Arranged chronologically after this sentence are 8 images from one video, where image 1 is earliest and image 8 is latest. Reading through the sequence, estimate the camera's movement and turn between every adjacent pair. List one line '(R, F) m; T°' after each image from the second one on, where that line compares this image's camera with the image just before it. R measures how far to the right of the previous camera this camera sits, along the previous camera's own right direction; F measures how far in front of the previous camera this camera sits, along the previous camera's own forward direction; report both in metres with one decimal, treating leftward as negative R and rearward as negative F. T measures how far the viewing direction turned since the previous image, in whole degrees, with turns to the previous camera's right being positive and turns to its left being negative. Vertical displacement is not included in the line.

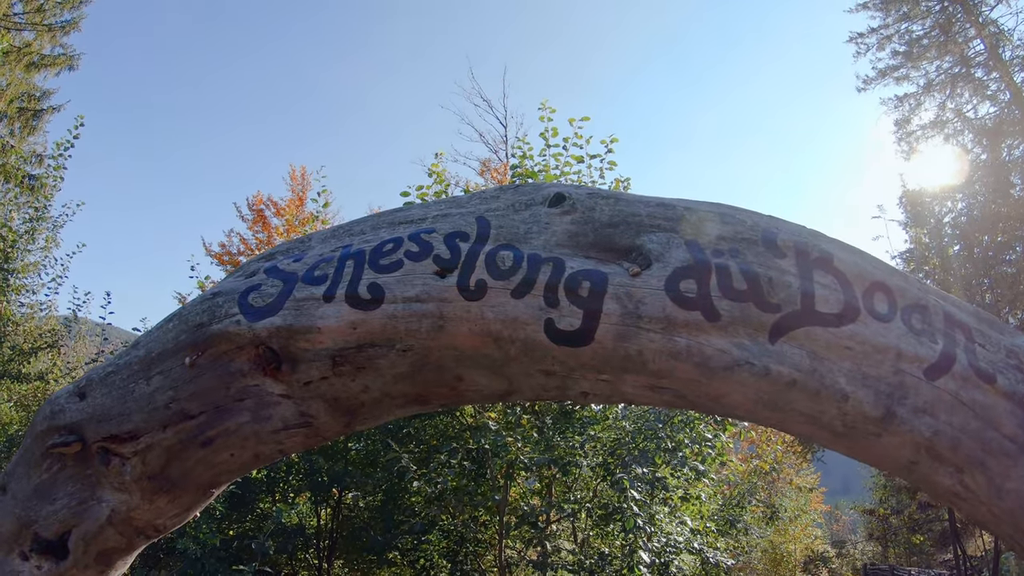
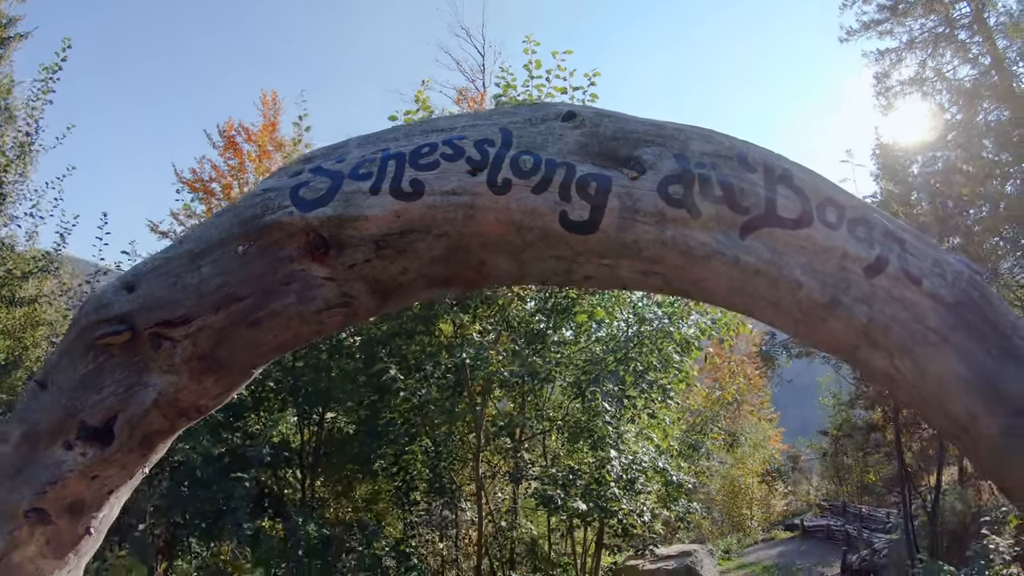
(-0.1, -0.3) m; +2°
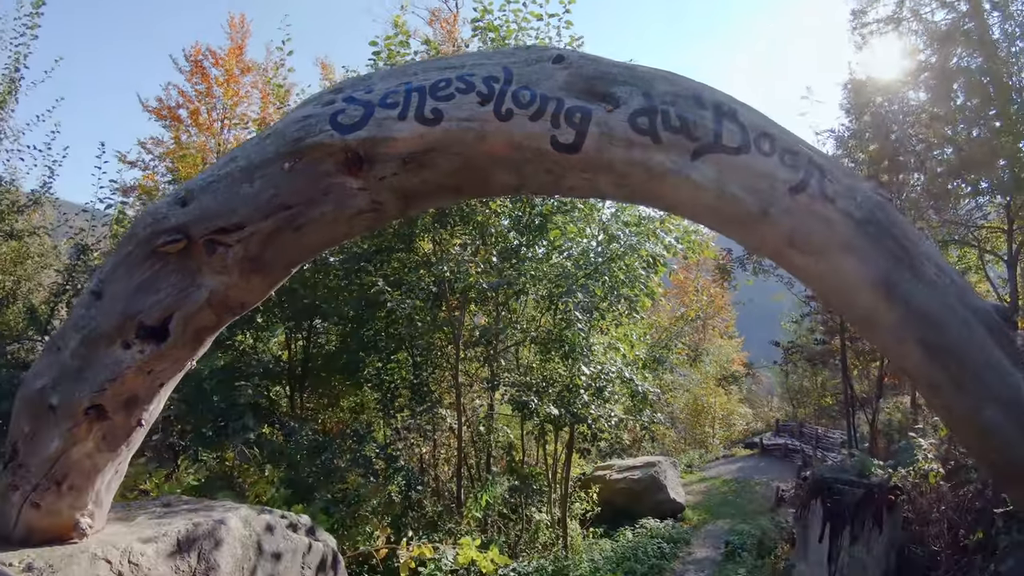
(-0.1, -0.5) m; +2°
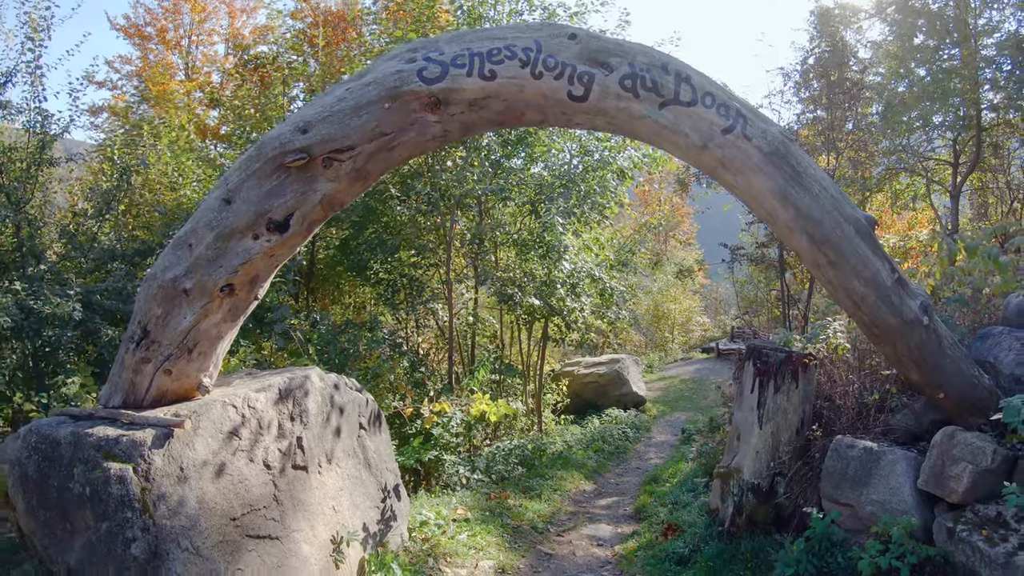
(-0.3, -1.2) m; +3°
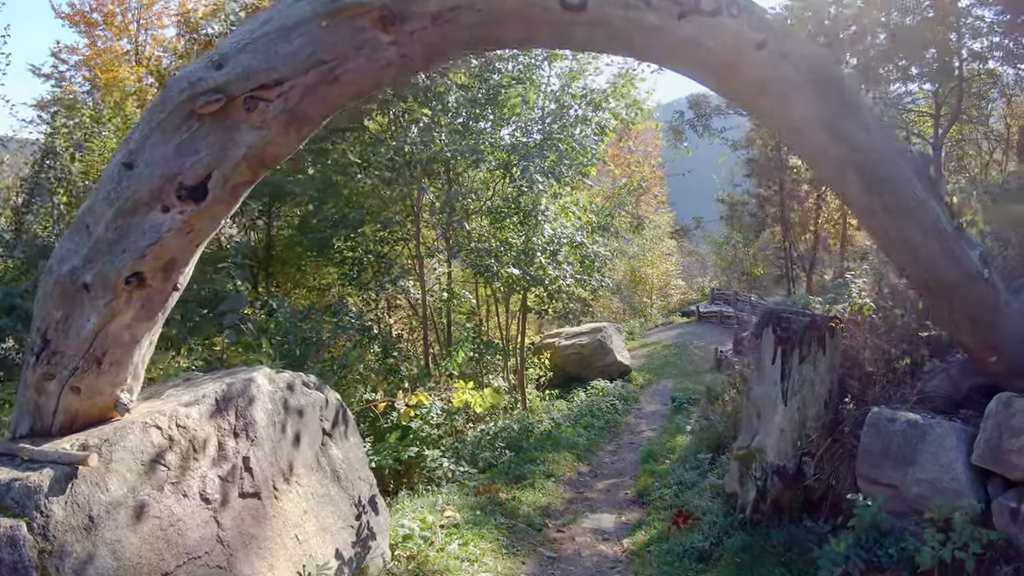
(-0.1, +0.8) m; +2°
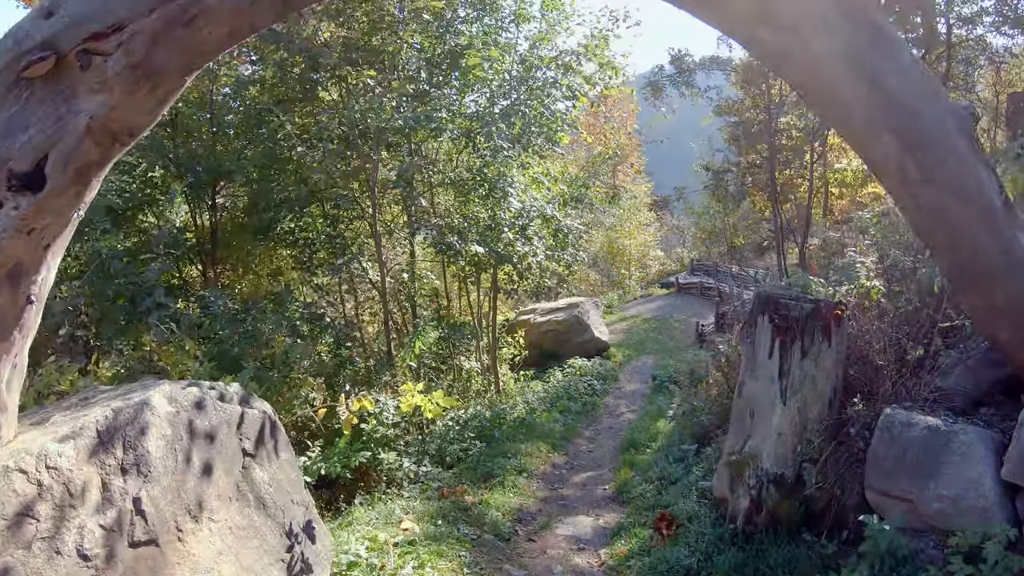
(+0.1, +0.7) m; +1°
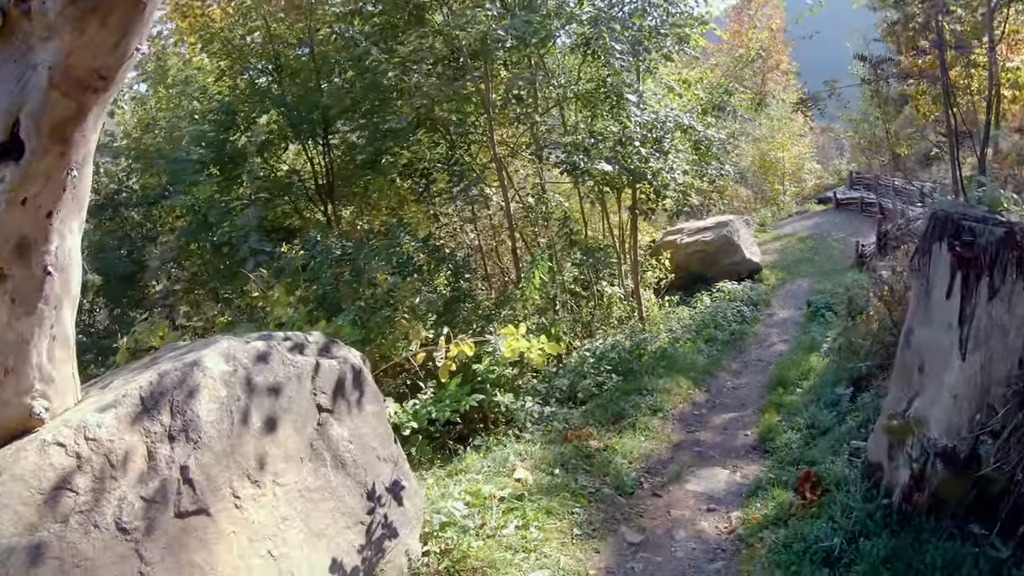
(+0.3, +0.6) m; -12°
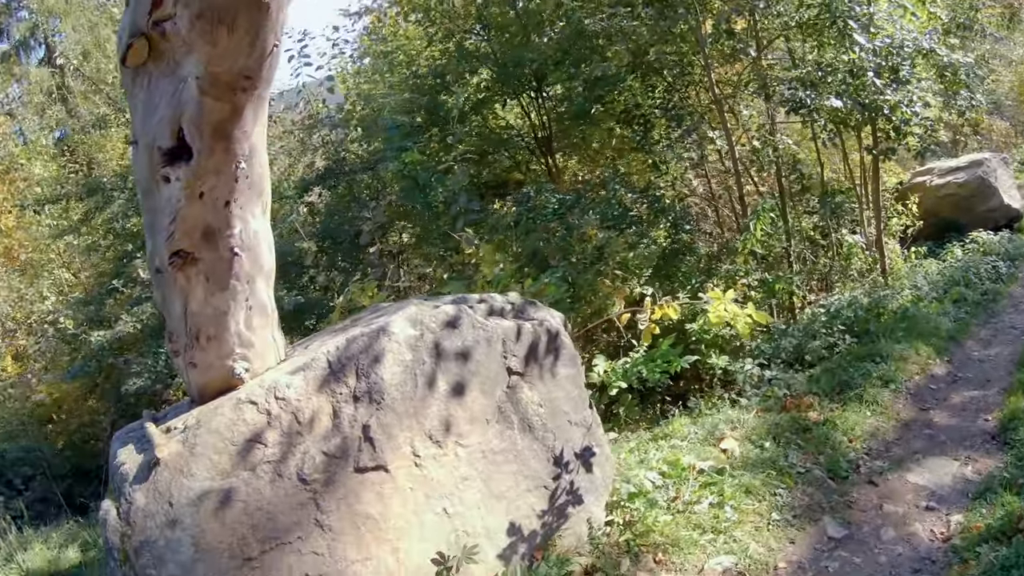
(+0.4, +0.2) m; -20°
